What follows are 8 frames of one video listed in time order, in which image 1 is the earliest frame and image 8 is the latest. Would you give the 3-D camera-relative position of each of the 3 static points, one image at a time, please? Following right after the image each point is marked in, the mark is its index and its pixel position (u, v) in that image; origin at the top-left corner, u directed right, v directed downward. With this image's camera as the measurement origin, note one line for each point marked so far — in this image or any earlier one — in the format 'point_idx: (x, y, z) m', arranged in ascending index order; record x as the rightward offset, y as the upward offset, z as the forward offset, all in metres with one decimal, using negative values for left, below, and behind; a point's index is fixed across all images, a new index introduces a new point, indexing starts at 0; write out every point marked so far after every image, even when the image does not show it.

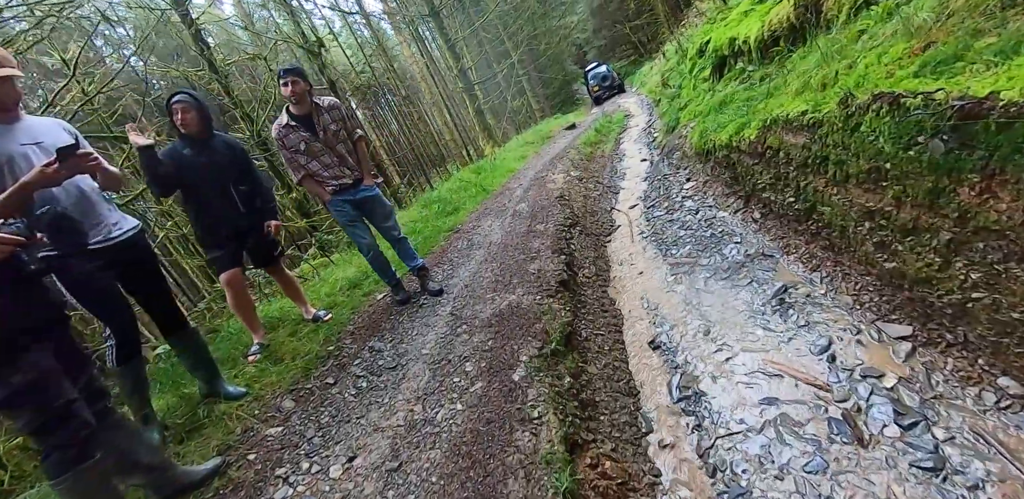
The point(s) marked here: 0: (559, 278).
0: (+0.5, -0.3, +4.7) m
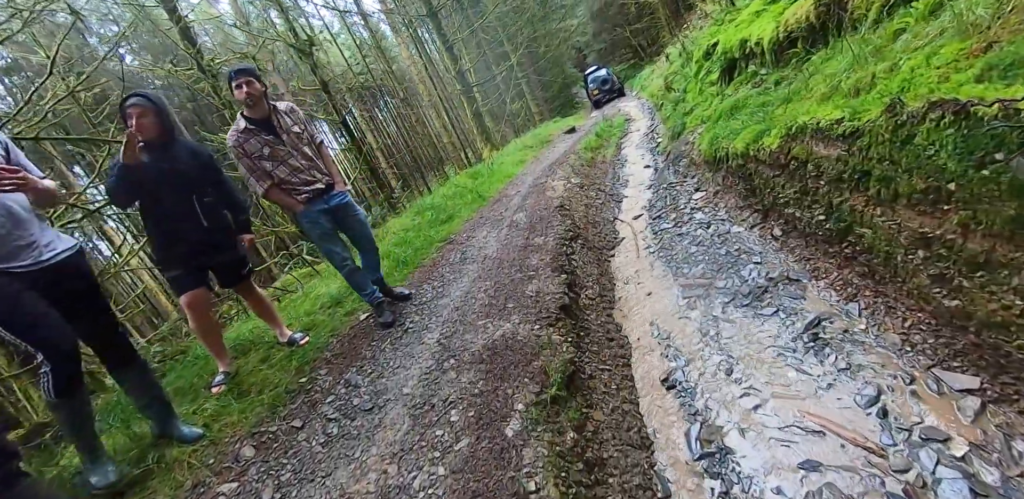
0: (+0.4, -0.5, +4.2) m
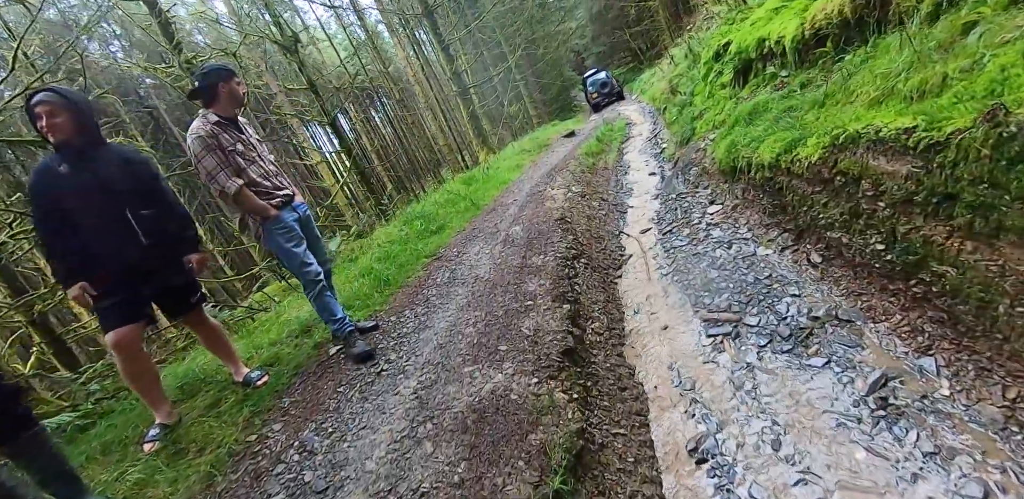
0: (+0.4, -0.7, +3.5) m
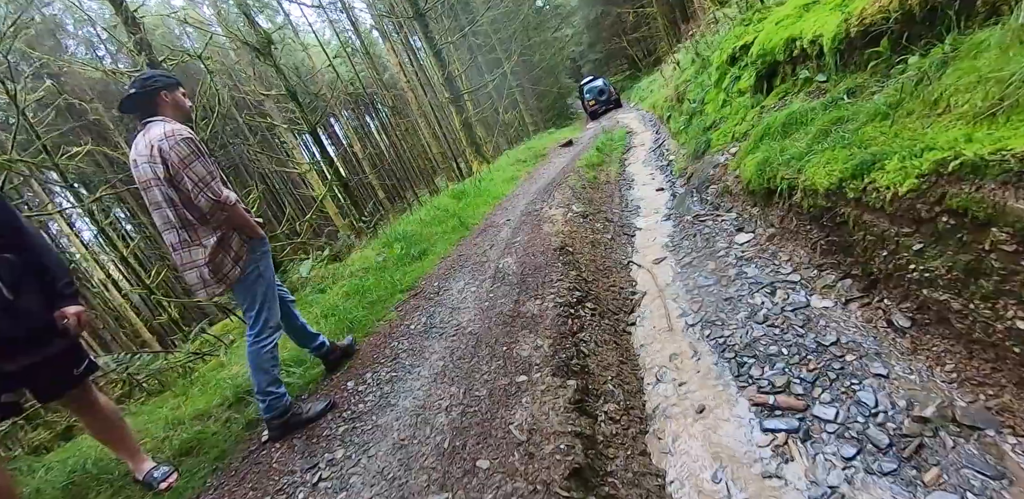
0: (+0.3, -1.1, +2.5) m
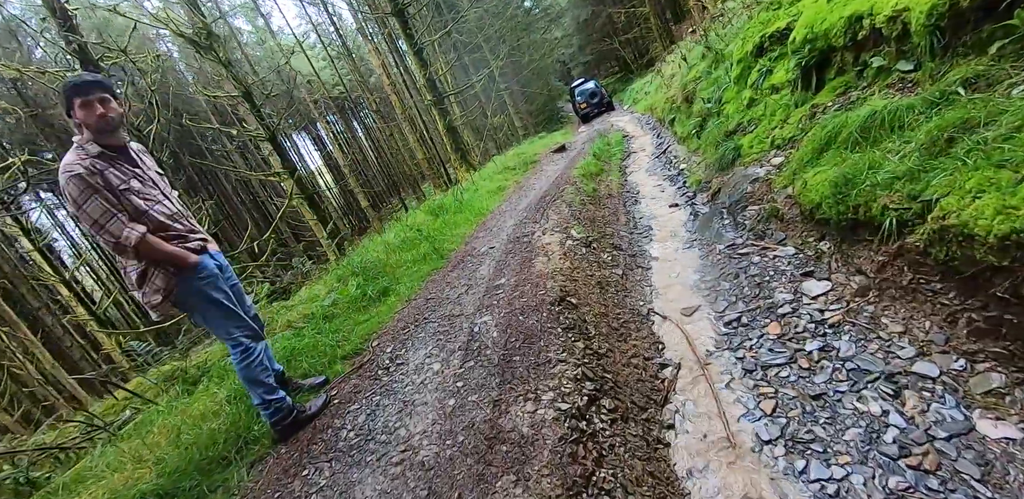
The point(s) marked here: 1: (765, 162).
0: (+0.2, -1.6, +1.0) m
1: (+3.0, +1.0, +5.4) m
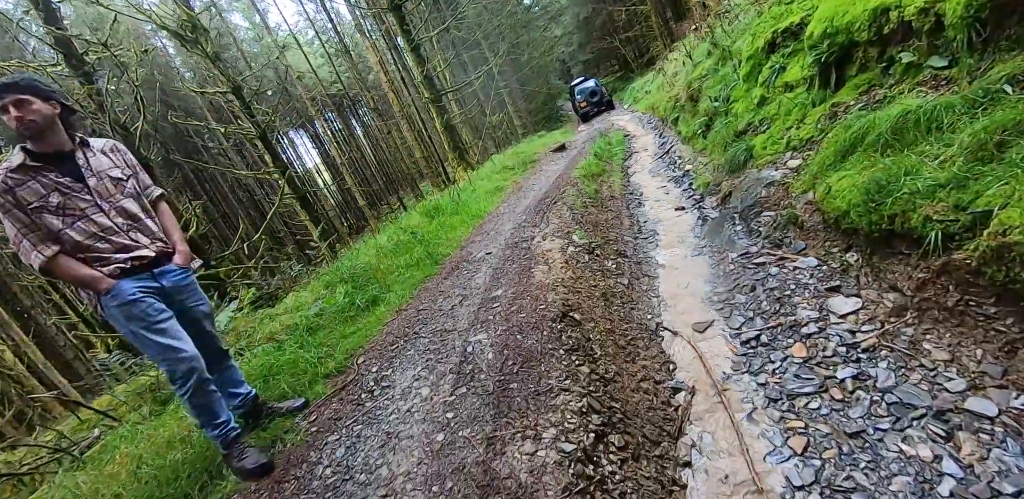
0: (+0.2, -1.7, +0.6) m
1: (+3.0, +0.9, +5.1) m
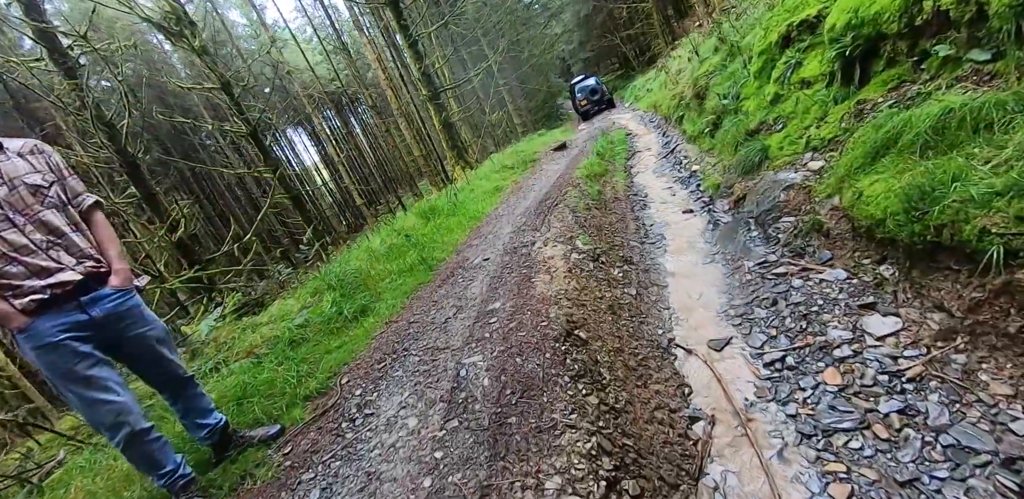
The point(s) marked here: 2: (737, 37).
0: (+0.2, -1.7, +0.3) m
1: (+3.0, +0.9, +4.7) m
2: (+4.5, +4.2, +9.1) m
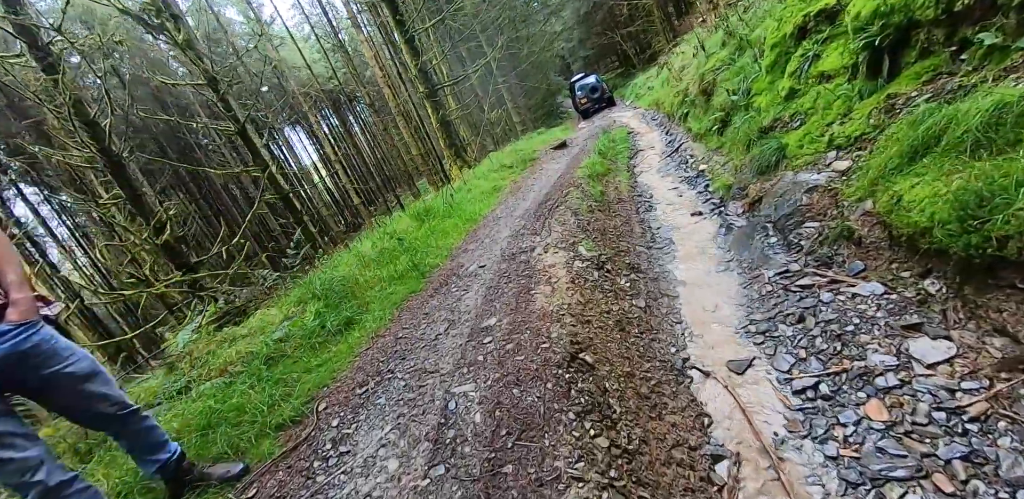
0: (+0.2, -1.8, -0.1) m
1: (+2.9, +0.8, +4.3) m
2: (+4.4, +4.2, +8.7) m
